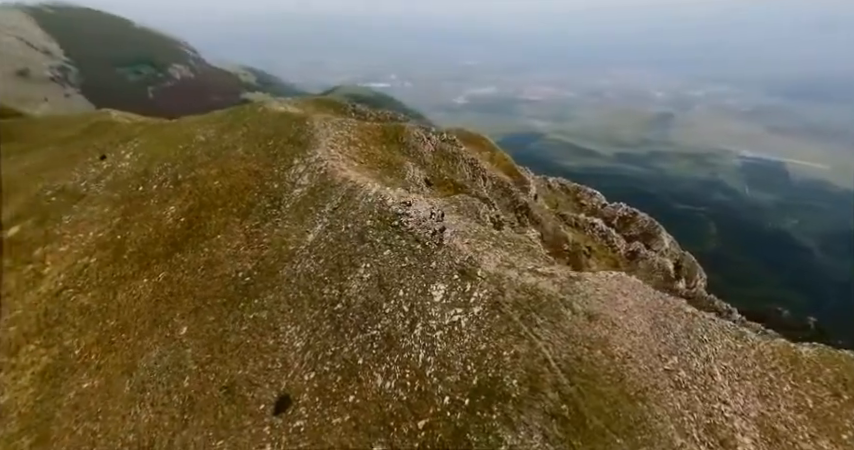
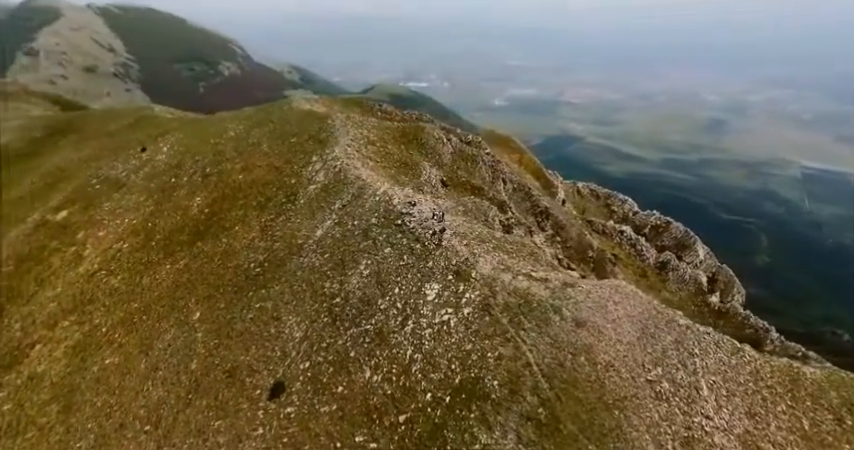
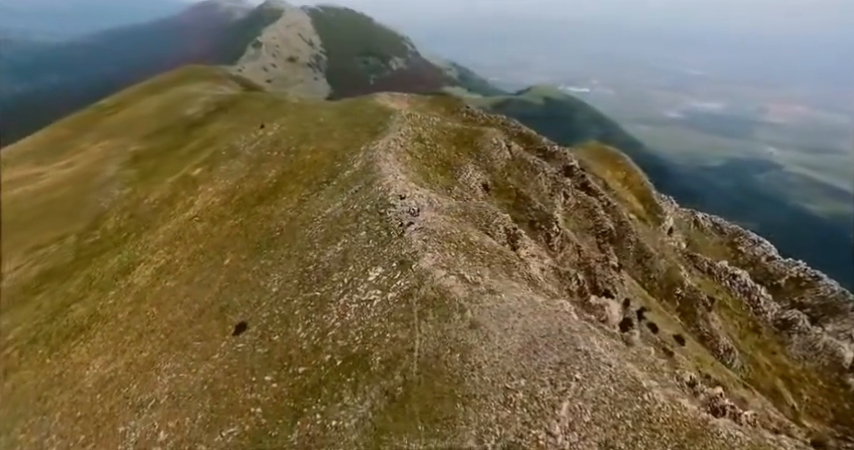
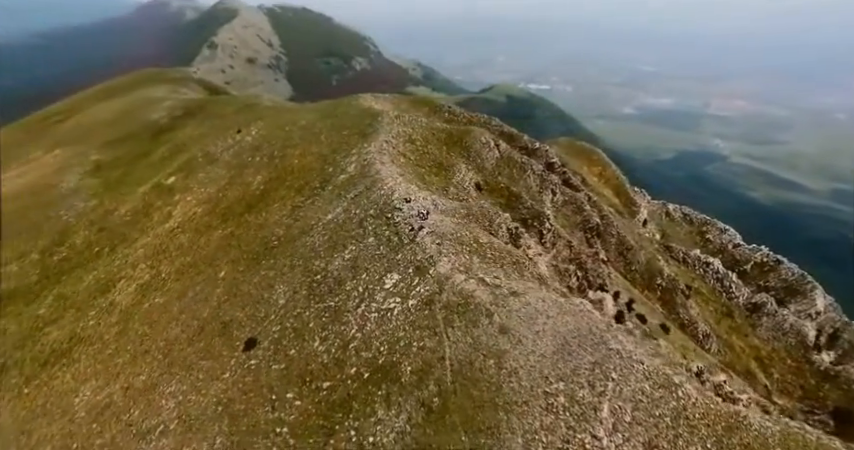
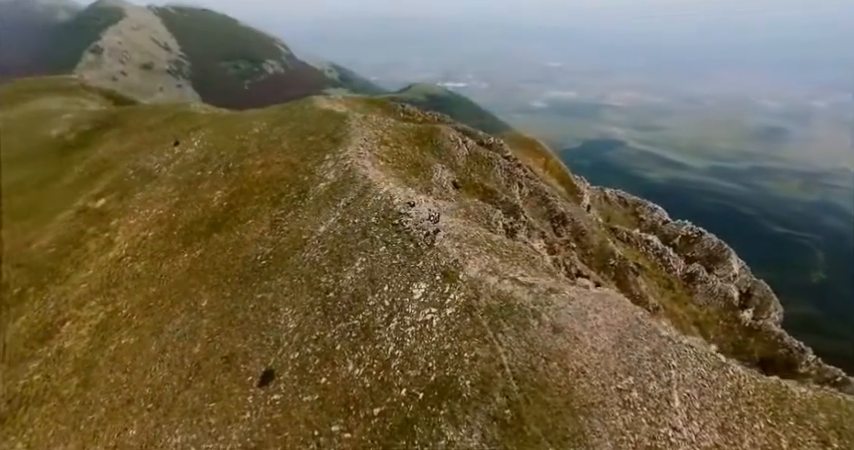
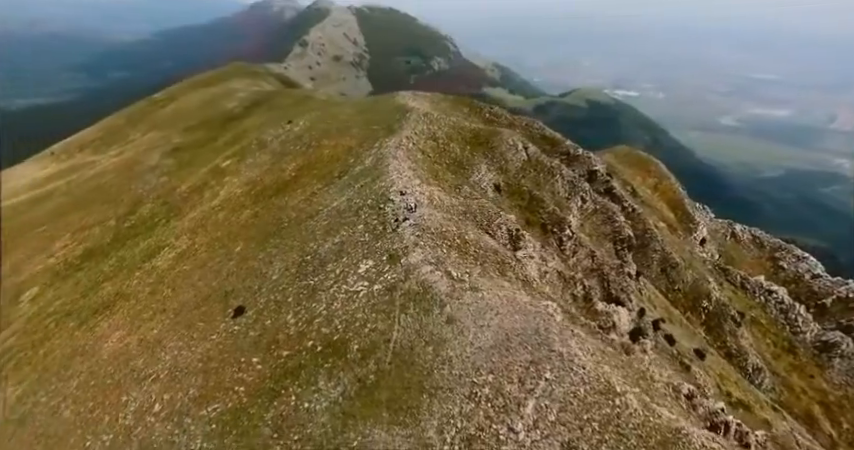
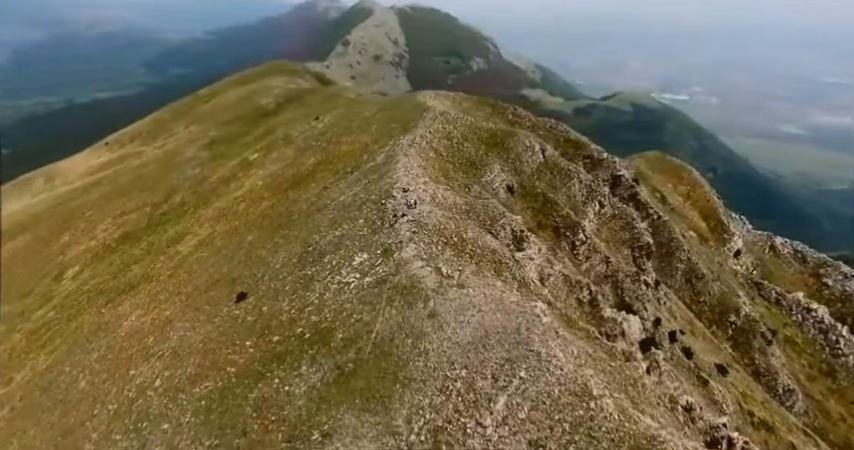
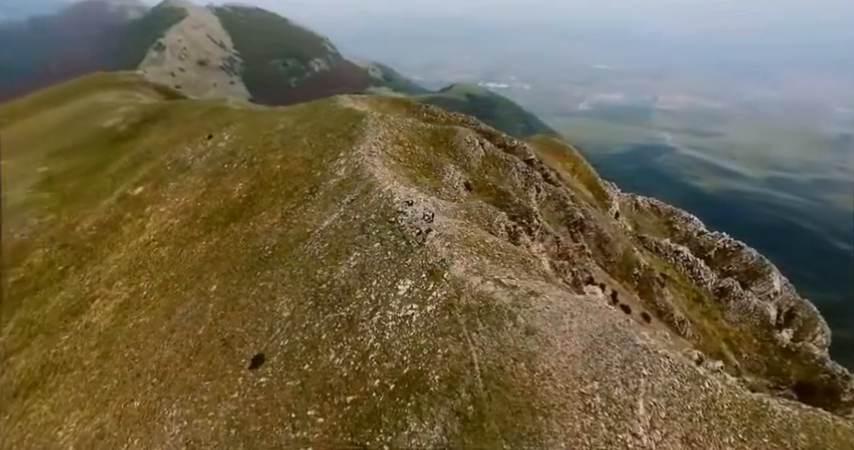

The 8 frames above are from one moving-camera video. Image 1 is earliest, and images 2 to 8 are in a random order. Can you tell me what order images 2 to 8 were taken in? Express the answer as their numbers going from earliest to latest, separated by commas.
2, 5, 8, 4, 3, 6, 7
